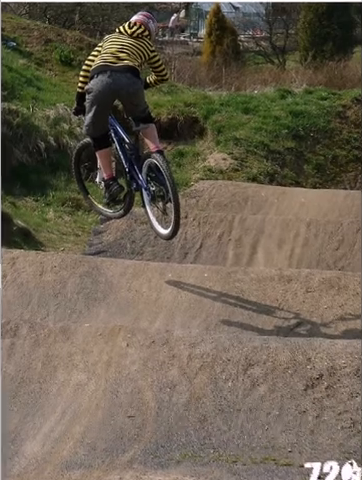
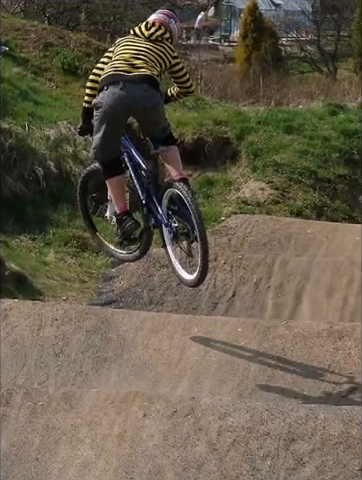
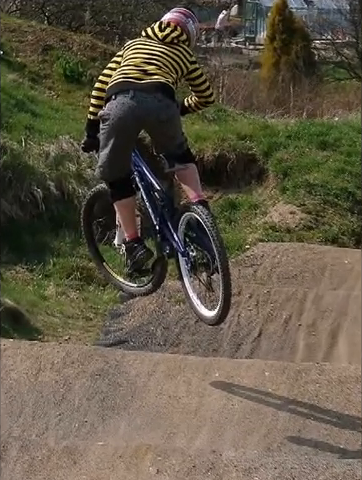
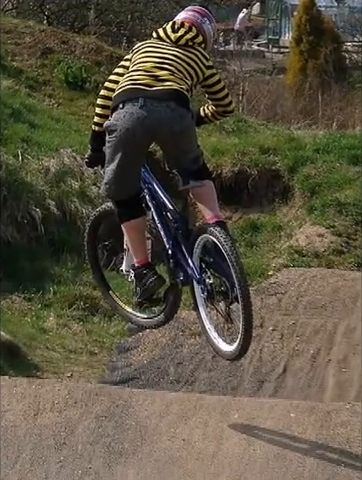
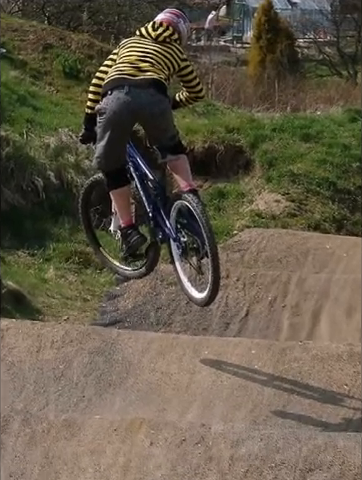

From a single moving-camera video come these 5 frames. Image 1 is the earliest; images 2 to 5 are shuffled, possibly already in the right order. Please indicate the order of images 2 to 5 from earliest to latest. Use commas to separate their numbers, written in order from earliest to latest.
2, 5, 3, 4
